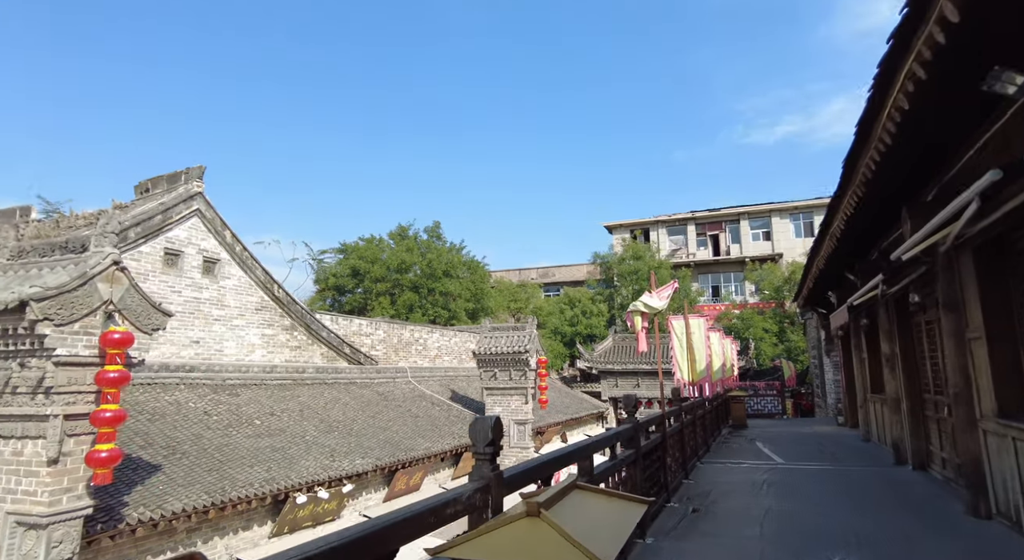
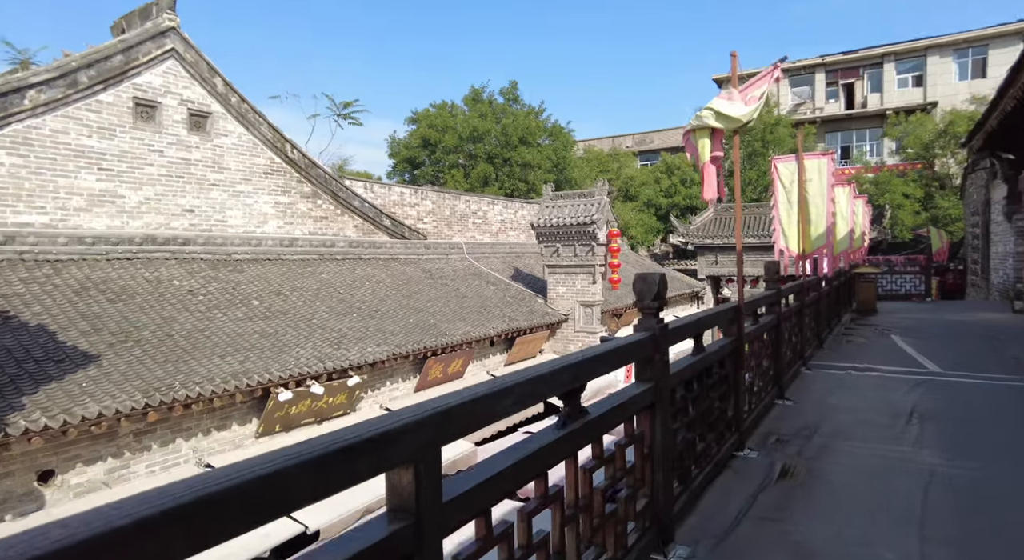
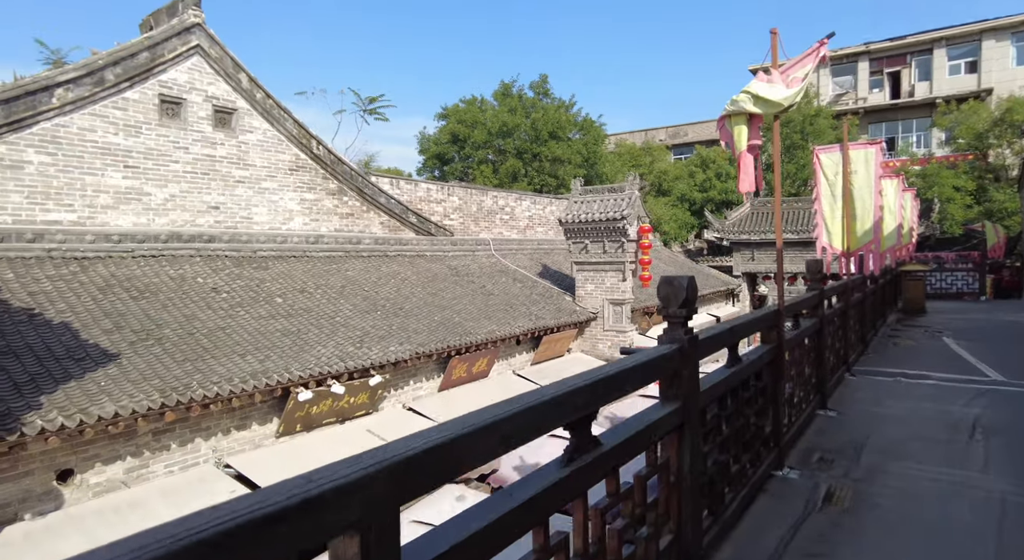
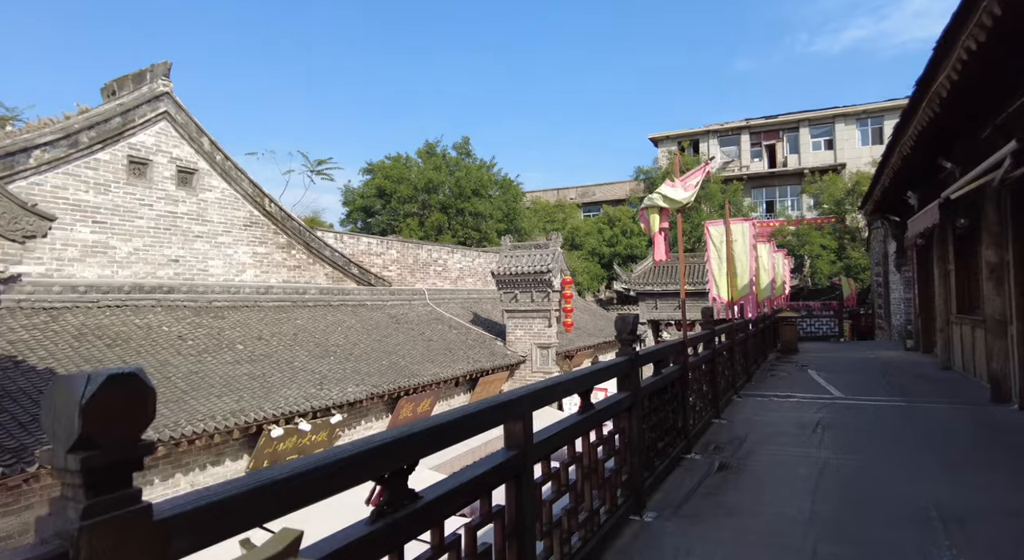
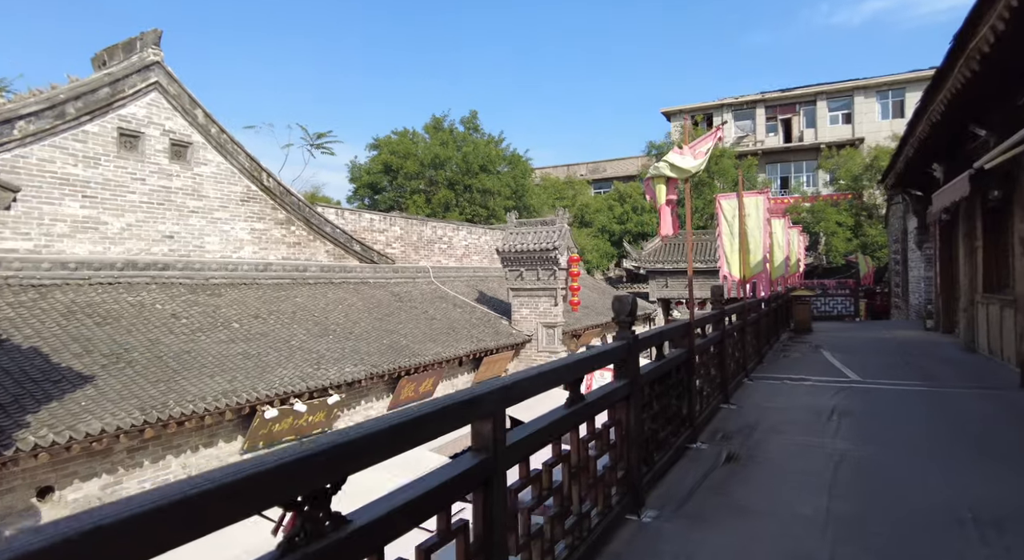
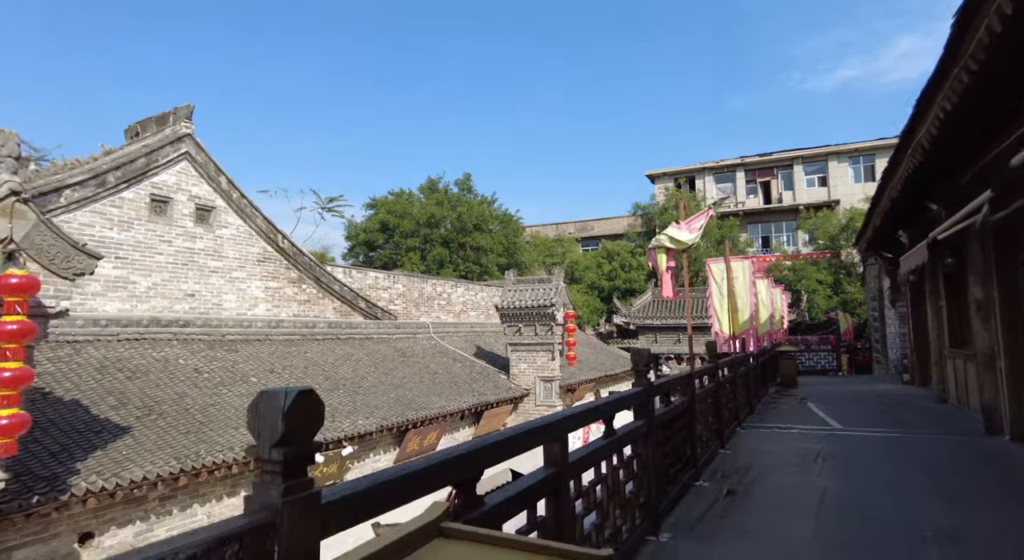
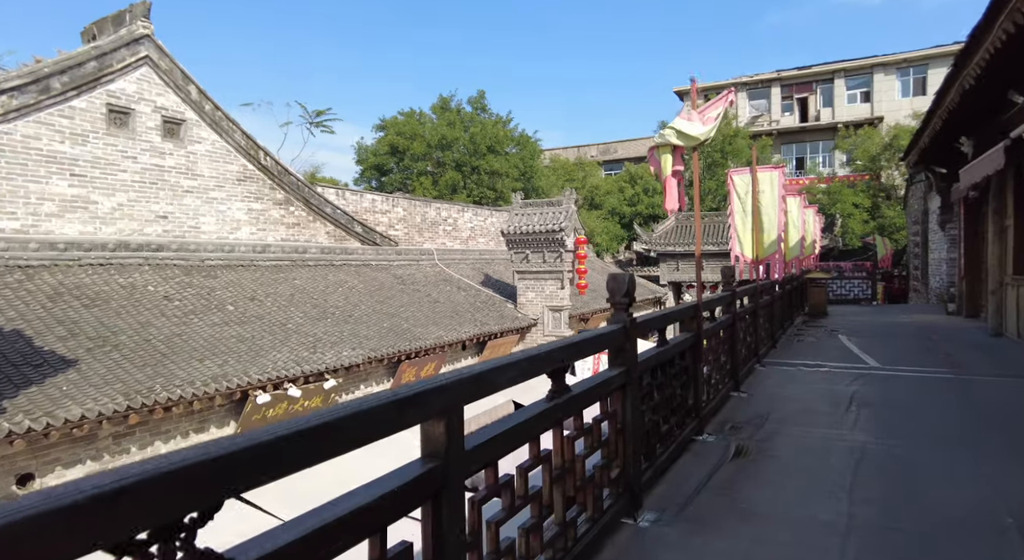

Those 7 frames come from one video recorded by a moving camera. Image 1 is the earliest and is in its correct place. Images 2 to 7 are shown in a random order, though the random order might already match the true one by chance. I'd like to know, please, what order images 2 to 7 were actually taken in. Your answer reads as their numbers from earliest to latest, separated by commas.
6, 4, 5, 7, 2, 3
